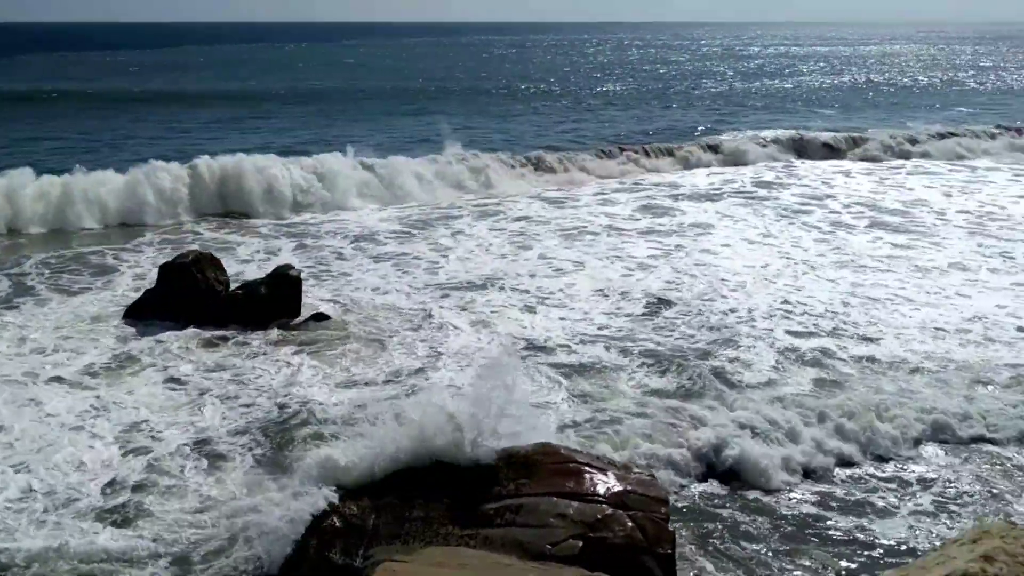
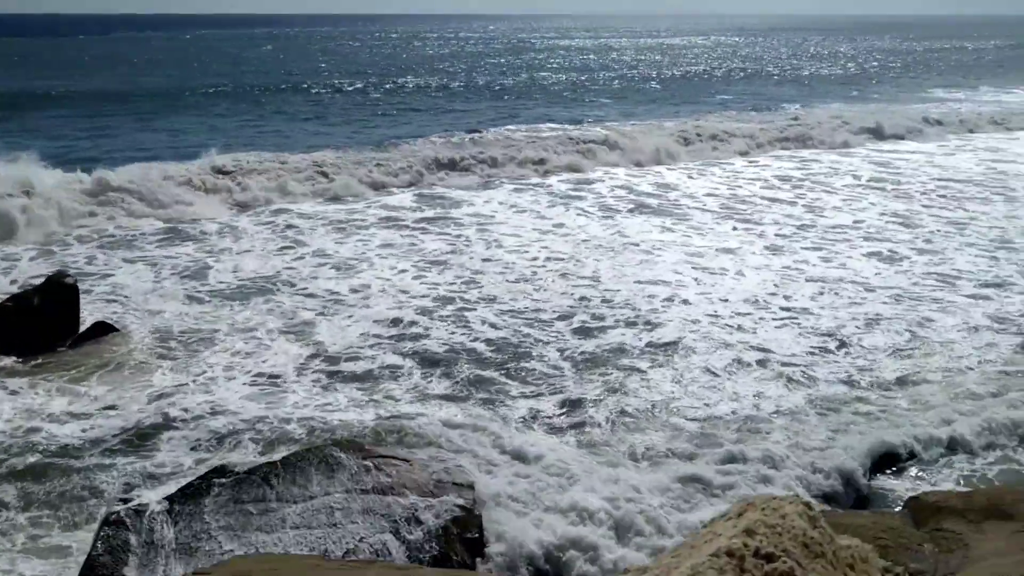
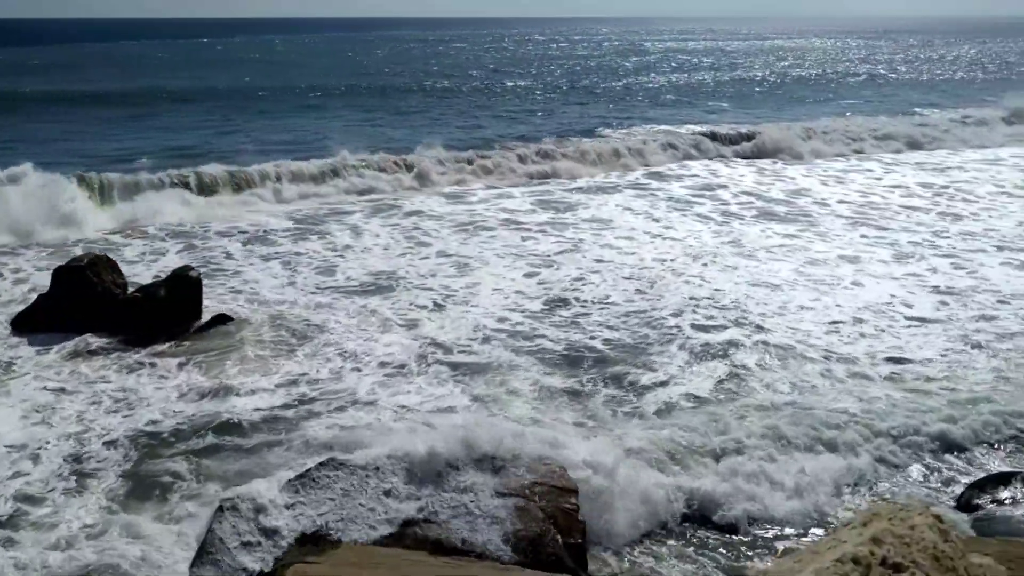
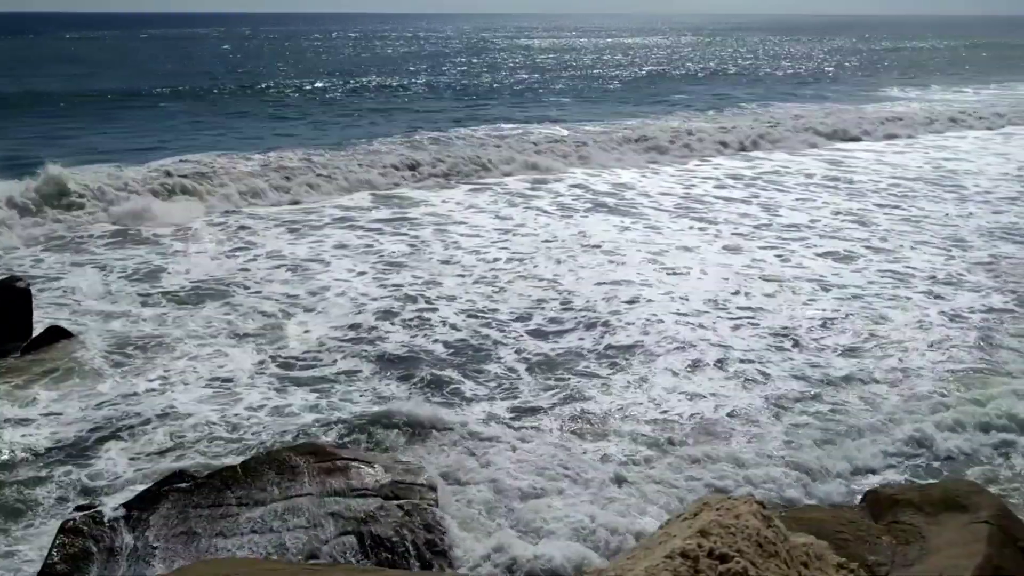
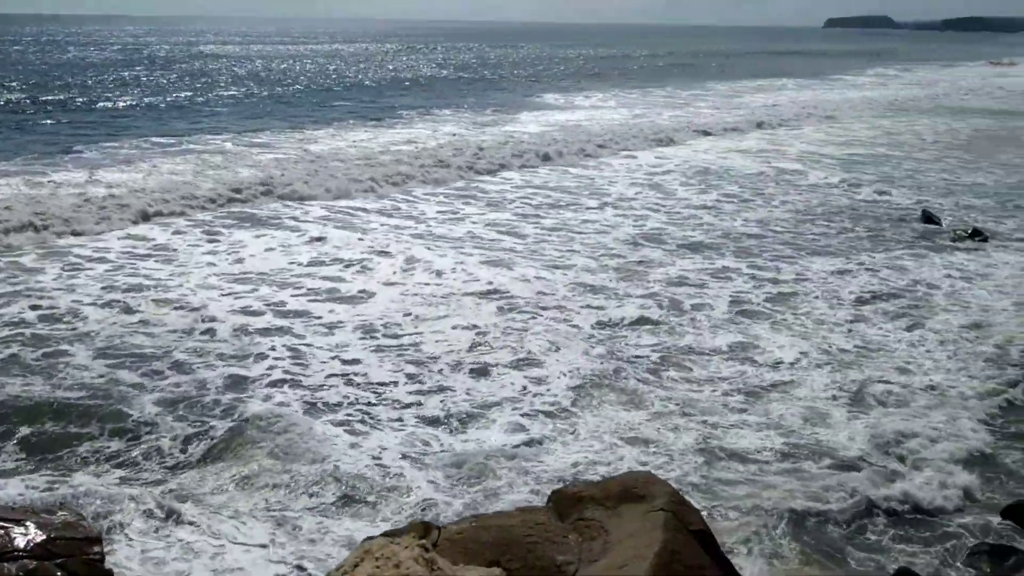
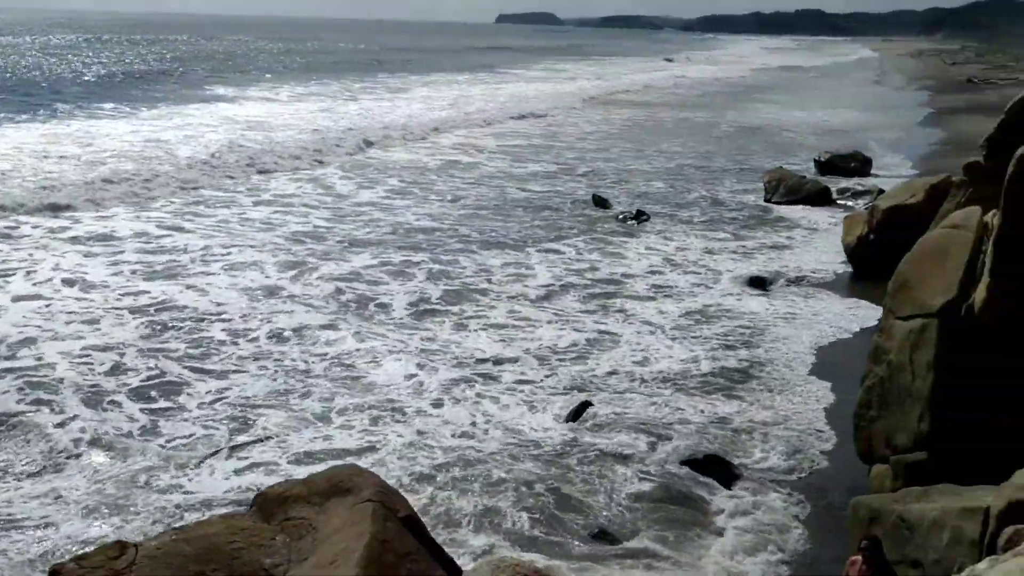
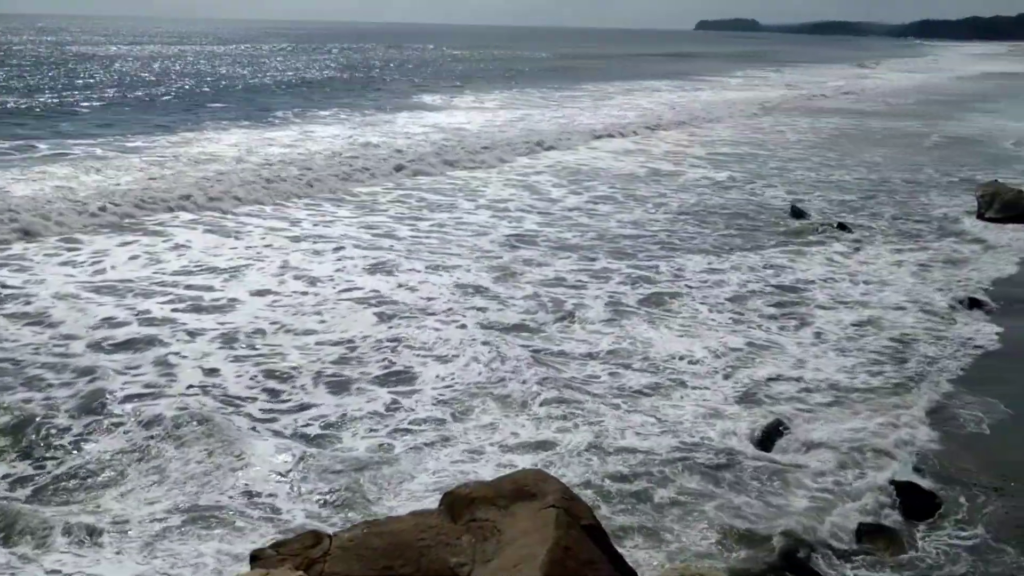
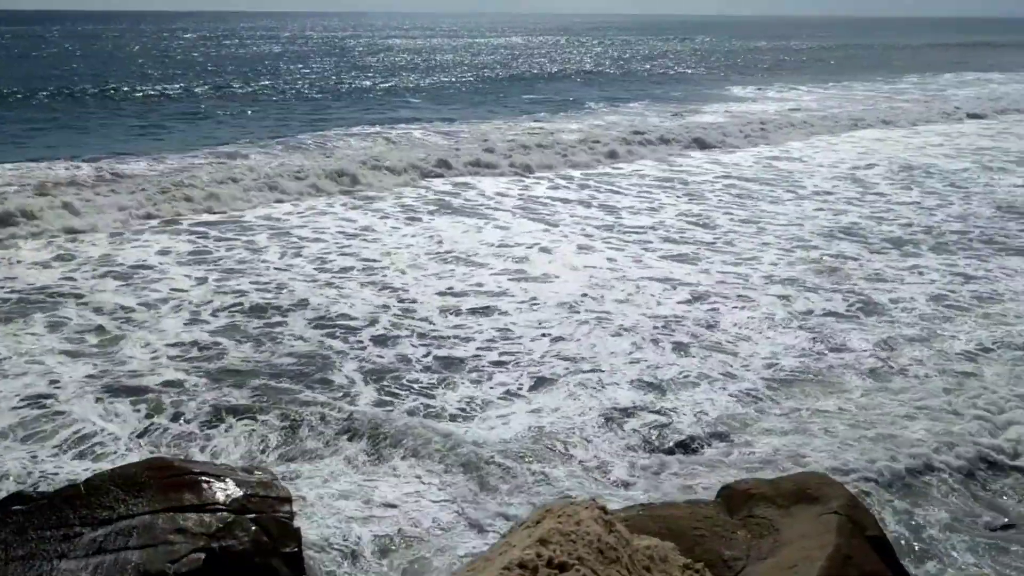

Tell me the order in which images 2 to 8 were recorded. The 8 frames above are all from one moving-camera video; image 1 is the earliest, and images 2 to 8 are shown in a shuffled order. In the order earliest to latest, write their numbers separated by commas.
3, 2, 4, 8, 5, 7, 6
